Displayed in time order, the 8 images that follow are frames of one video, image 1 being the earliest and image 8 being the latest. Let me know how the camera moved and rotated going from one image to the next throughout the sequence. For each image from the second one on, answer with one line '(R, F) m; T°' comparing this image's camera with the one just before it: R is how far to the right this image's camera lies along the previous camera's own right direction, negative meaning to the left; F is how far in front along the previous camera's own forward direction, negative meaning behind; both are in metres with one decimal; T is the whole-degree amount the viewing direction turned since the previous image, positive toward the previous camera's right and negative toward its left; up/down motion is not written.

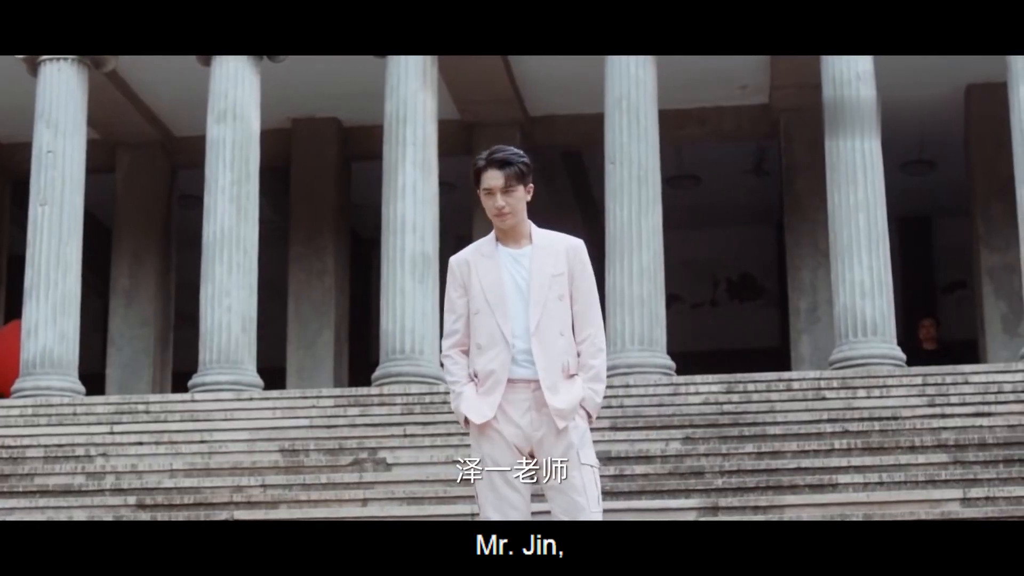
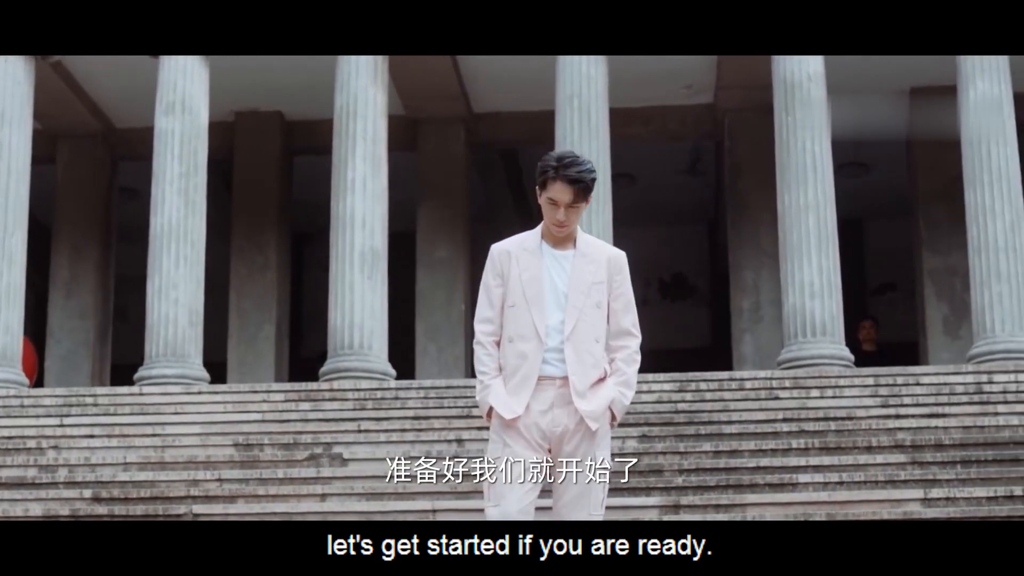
(-0.5, +0.1) m; +2°
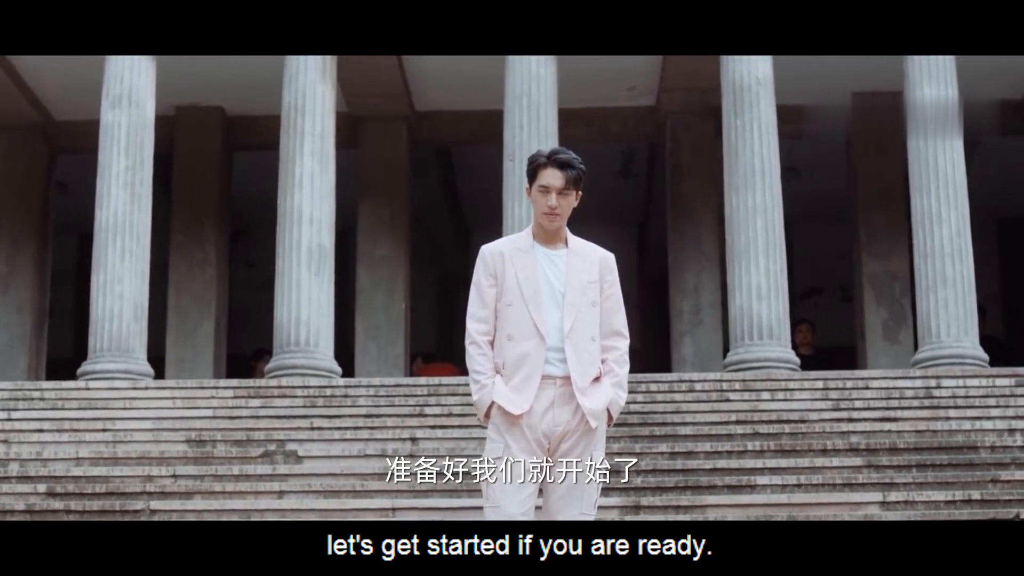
(-0.5, 0.0) m; +2°
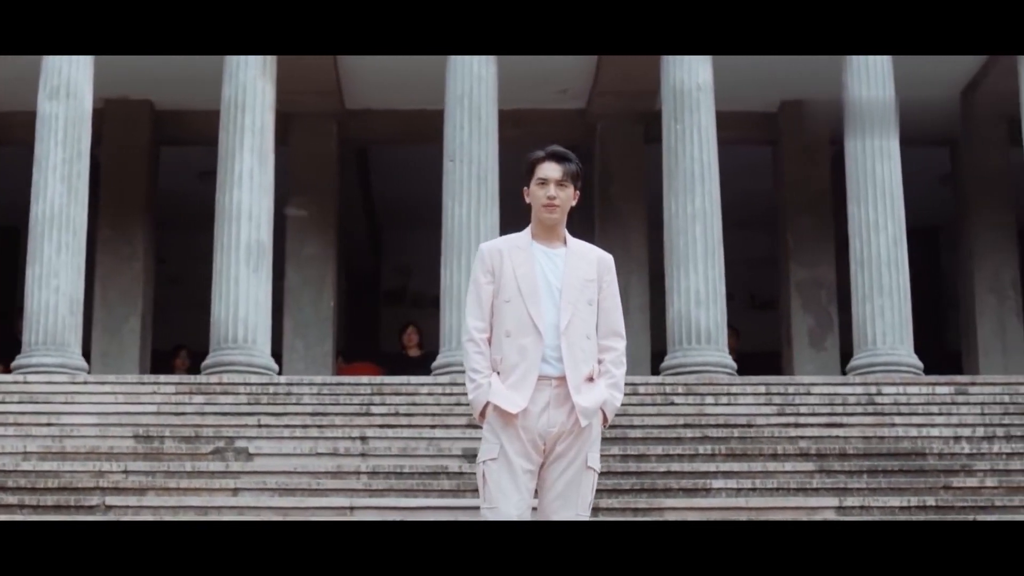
(-0.8, 0.0) m; +3°
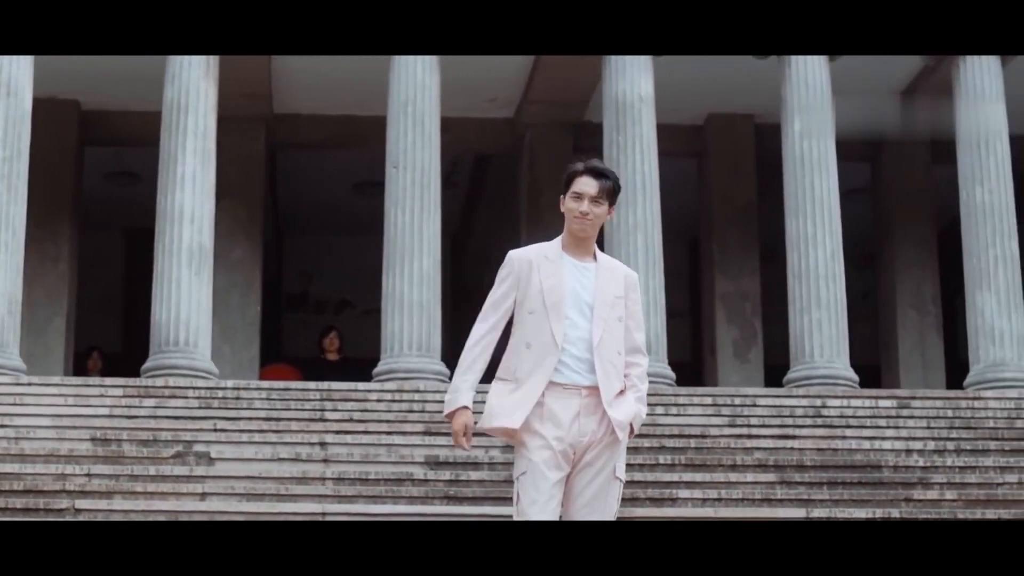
(-1.1, 0.0) m; +4°
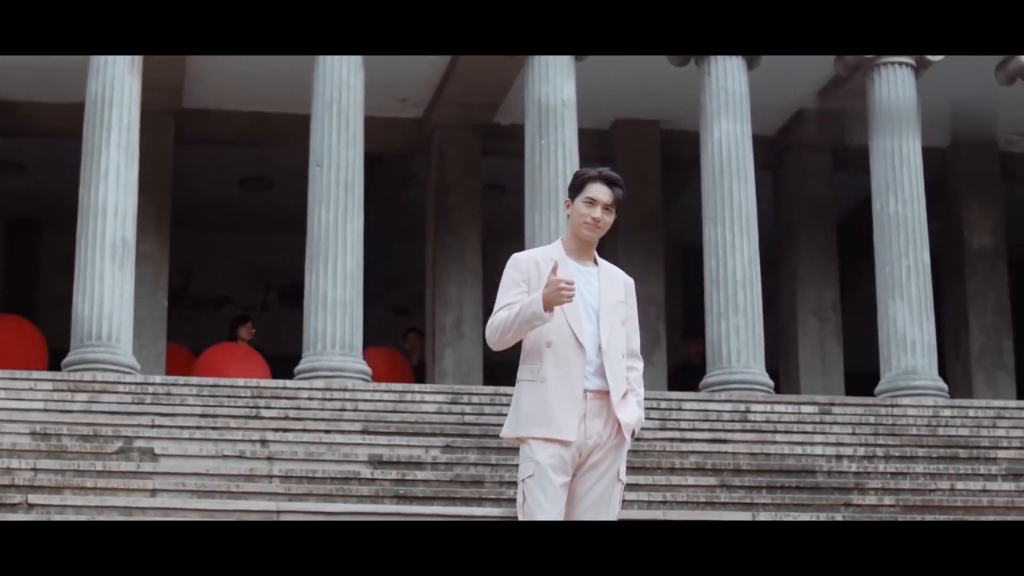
(-1.2, -0.1) m; +4°
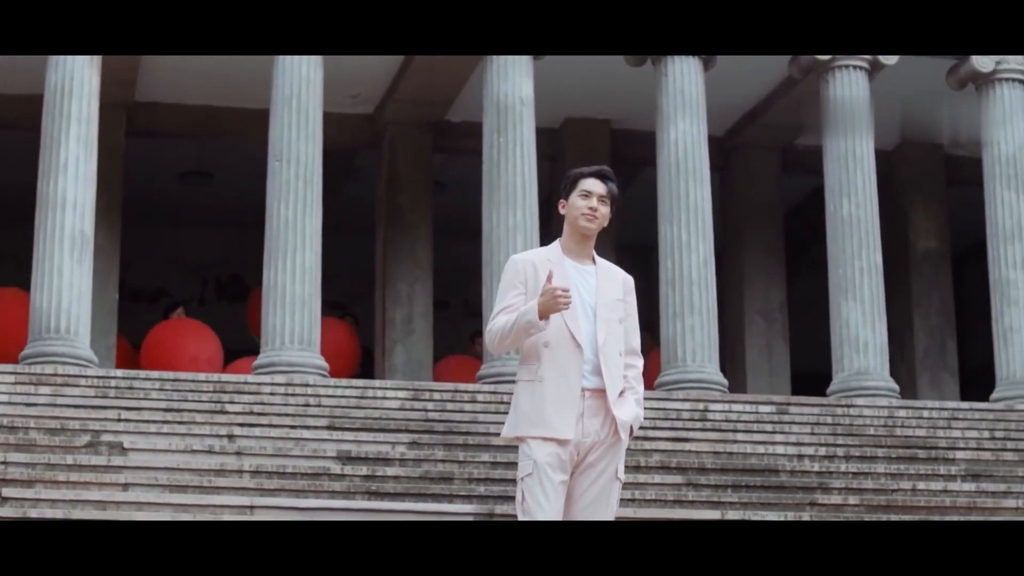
(-0.6, -0.1) m; +2°
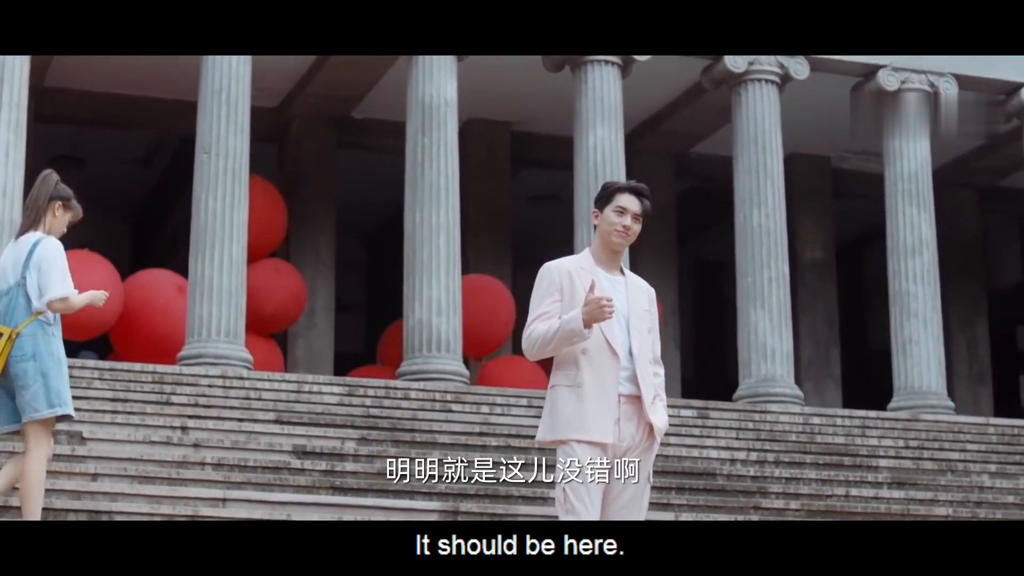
(-1.8, -0.3) m; +6°
